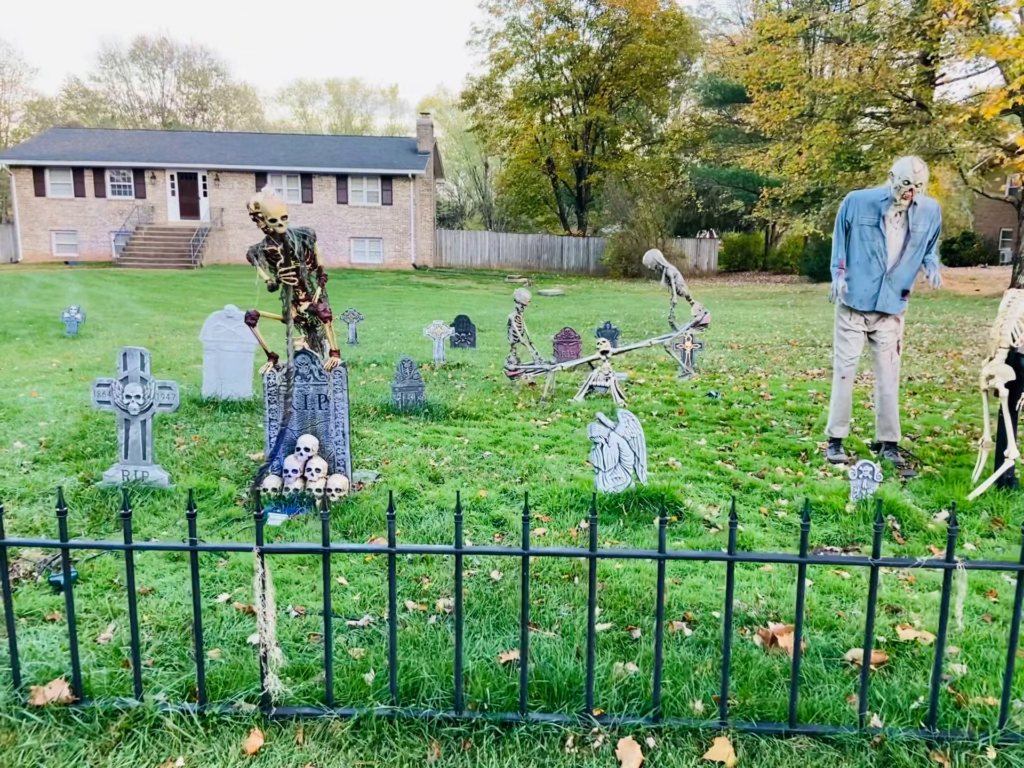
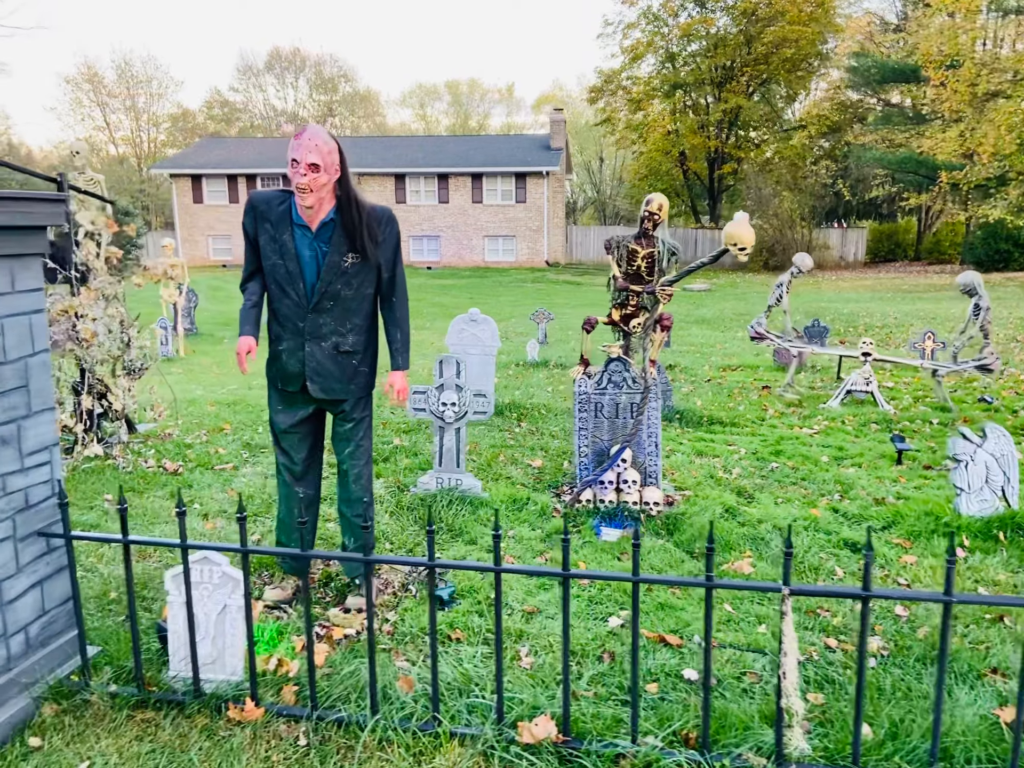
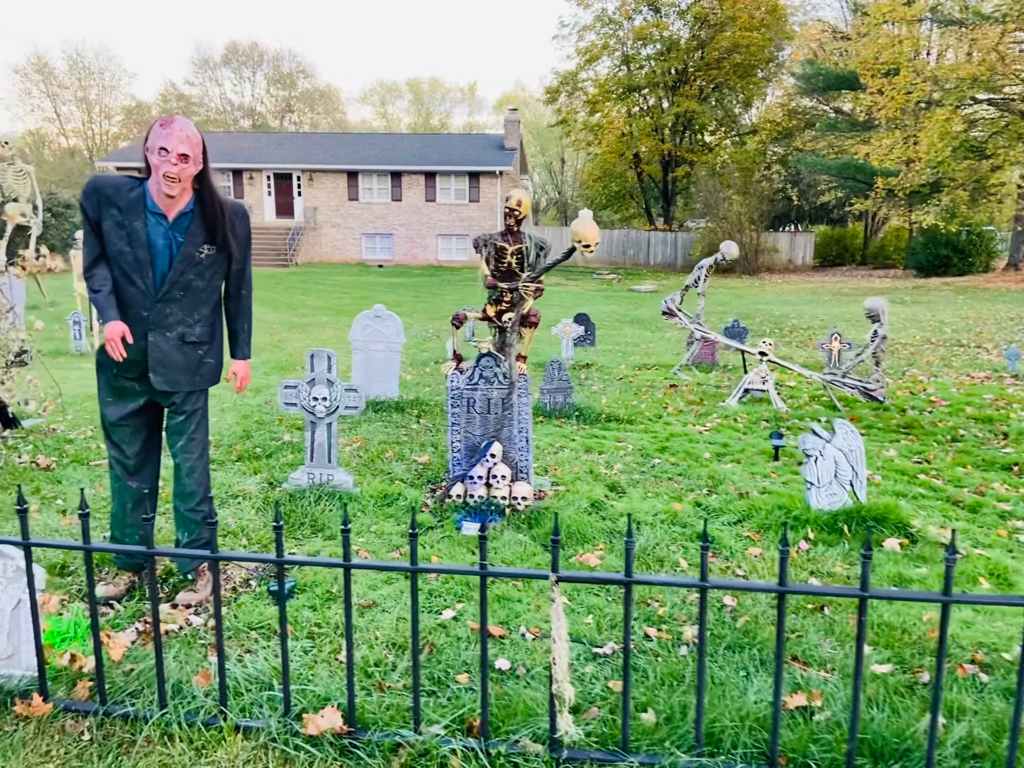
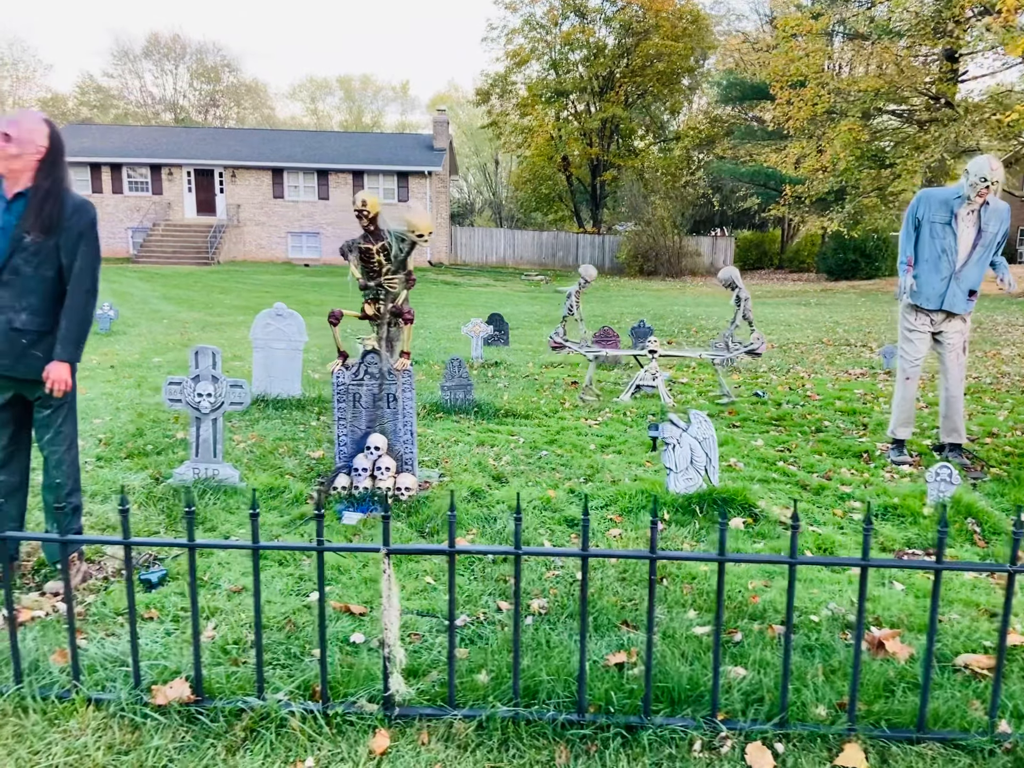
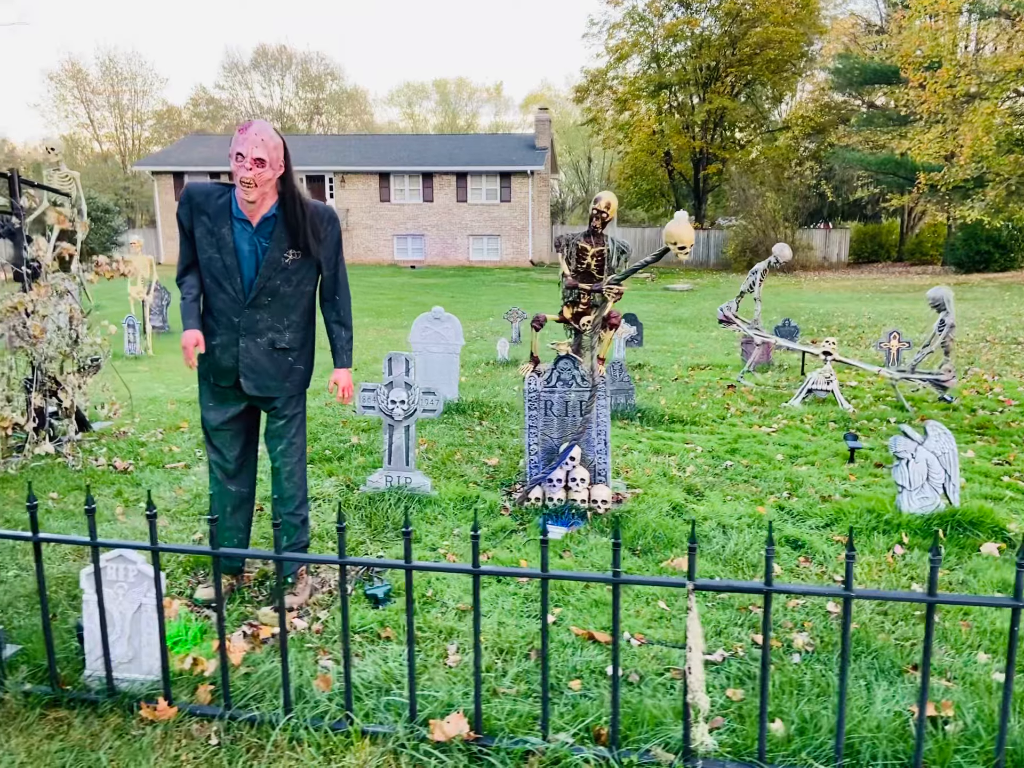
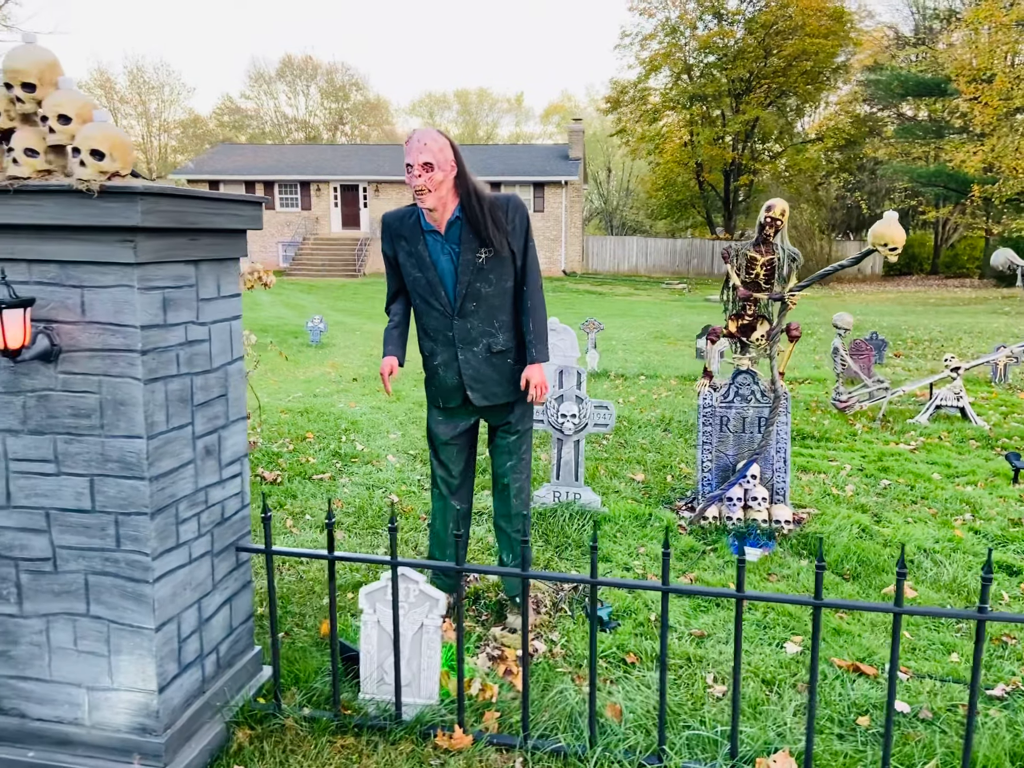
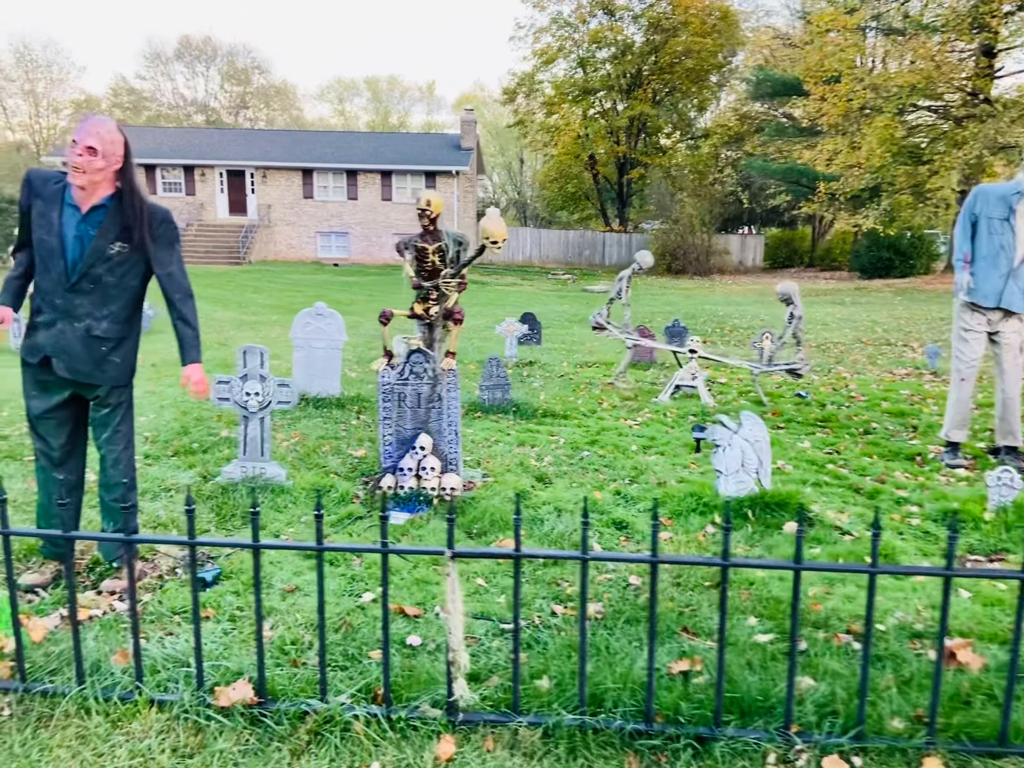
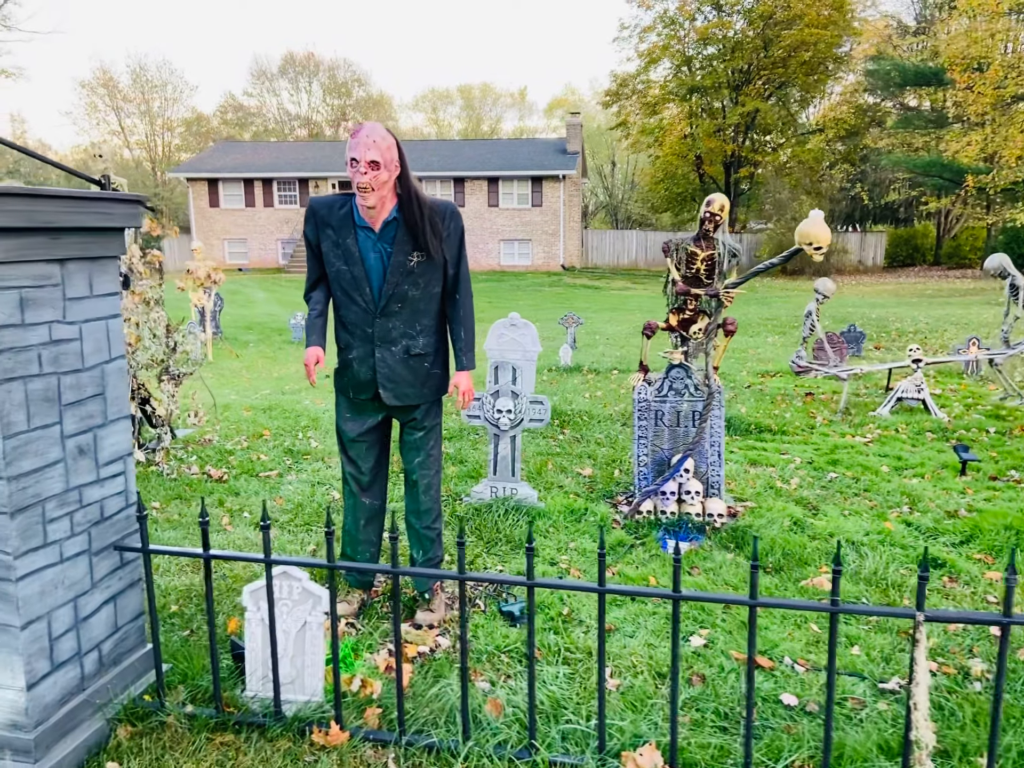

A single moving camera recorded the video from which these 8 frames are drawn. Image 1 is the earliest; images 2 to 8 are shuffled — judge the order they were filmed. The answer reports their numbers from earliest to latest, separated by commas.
4, 7, 3, 5, 2, 8, 6
